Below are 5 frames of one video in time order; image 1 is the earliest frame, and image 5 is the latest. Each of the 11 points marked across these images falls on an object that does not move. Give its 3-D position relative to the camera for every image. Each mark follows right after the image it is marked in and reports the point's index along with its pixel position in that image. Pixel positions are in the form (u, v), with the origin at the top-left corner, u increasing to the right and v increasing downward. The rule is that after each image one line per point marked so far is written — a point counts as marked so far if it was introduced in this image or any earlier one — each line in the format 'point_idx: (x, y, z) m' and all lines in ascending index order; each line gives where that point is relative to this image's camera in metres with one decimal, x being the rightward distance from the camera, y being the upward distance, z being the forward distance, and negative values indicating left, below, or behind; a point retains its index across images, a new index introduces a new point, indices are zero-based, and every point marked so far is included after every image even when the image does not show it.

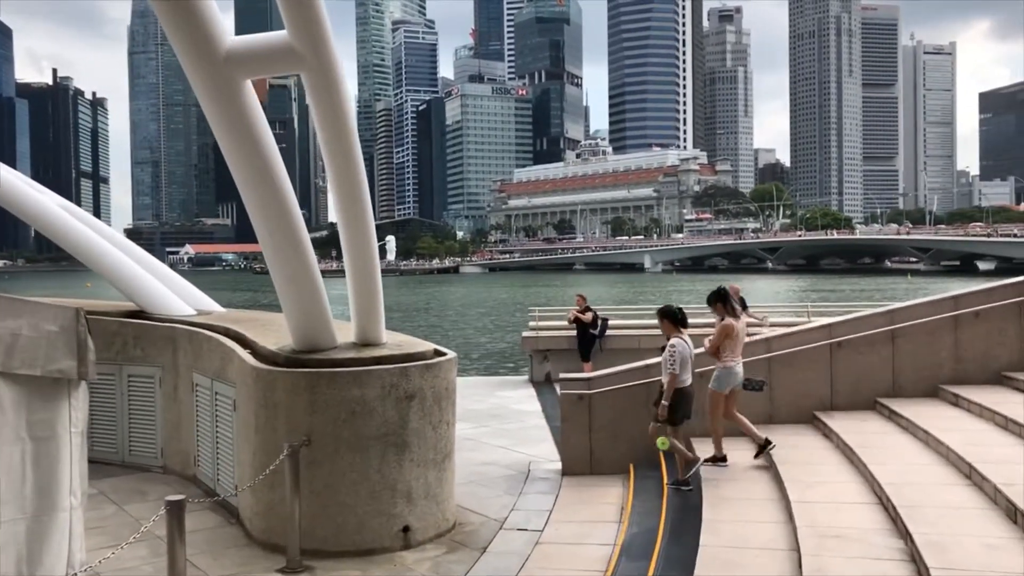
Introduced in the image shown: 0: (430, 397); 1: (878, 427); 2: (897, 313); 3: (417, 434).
0: (-0.6, -0.9, +7.4) m
1: (+3.3, -1.3, +8.3) m
2: (+4.0, -0.3, +9.4) m
3: (-0.7, -1.2, +7.2) m
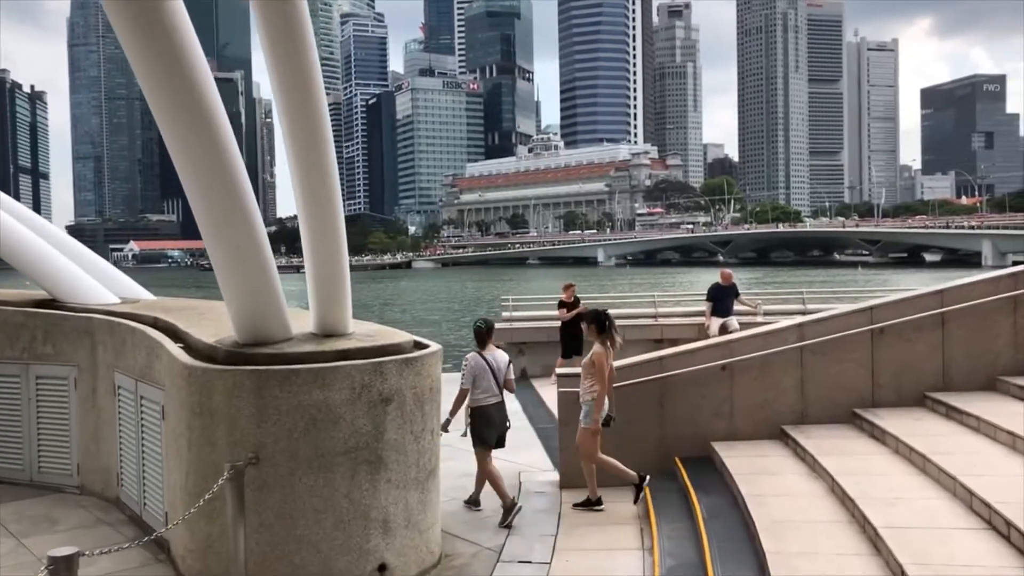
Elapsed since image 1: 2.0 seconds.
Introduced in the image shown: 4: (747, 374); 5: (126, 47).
0: (-0.6, -0.7, +6.0) m
1: (+3.3, -1.1, +7.0) m
2: (+3.9, 0.0, +8.1) m
3: (-0.7, -1.0, +5.7) m
4: (+2.0, -0.8, +8.0) m
5: (-2.1, +1.3, +4.8) m
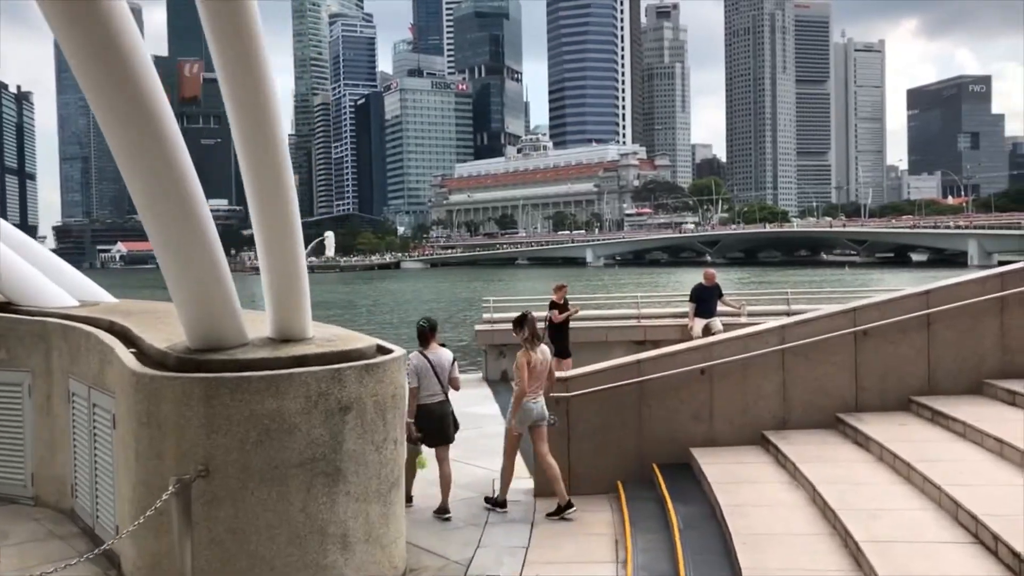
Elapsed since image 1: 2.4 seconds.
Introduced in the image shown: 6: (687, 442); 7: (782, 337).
0: (-0.8, -0.7, +5.7) m
1: (+3.1, -1.1, +6.8) m
2: (+3.6, -0.1, +7.9) m
3: (-0.9, -1.0, +5.4) m
4: (+1.8, -0.8, +7.8) m
5: (-2.3, +1.3, +4.6) m
6: (+1.5, -1.3, +7.8) m
7: (+2.3, -0.4, +7.8) m
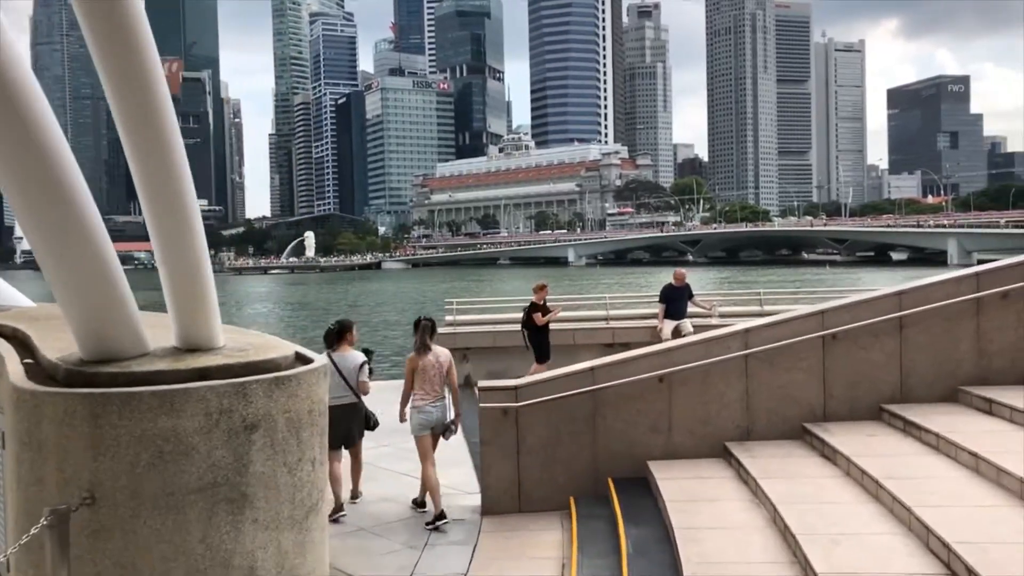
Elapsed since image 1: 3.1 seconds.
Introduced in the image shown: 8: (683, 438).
0: (-1.2, -0.7, +5.1) m
1: (+2.6, -1.1, +6.3) m
2: (+3.2, -0.1, +7.4) m
3: (-1.3, -1.0, +4.9) m
4: (+1.4, -0.8, +7.3) m
5: (-2.6, +1.2, +4.0) m
6: (+1.0, -1.3, +7.3) m
7: (+1.9, -0.4, +7.3) m
8: (+1.4, -1.2, +7.3) m
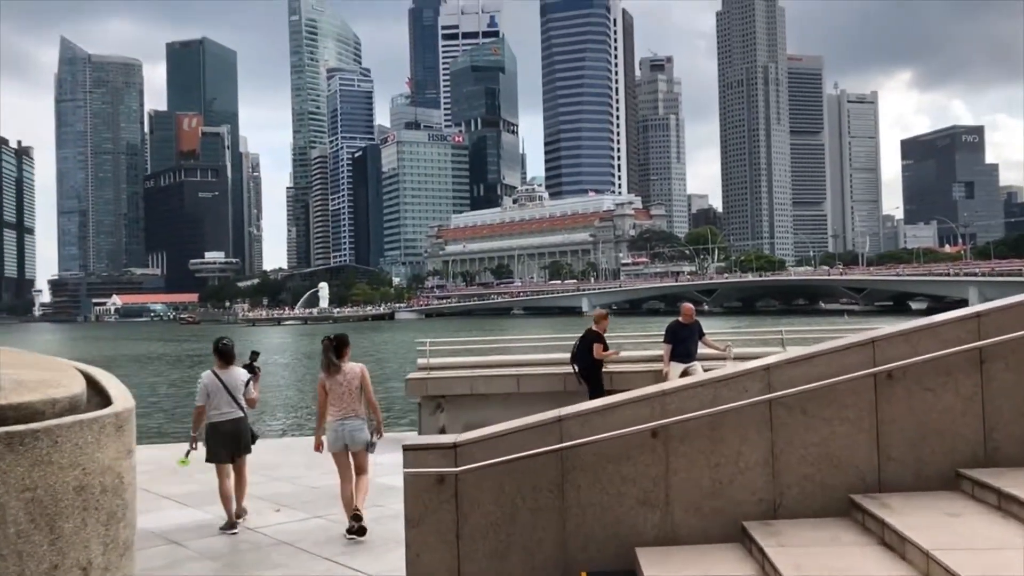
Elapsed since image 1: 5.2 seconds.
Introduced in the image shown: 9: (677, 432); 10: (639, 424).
0: (-1.6, -0.8, +3.2) m
1: (+2.3, -1.2, +4.3) m
2: (+2.8, -0.2, +5.5) m
3: (-1.7, -1.0, +2.9) m
4: (+1.0, -0.9, +5.3) m
5: (-3.1, +1.3, +2.2) m
6: (+0.7, -1.4, +5.3) m
7: (+1.5, -0.6, +5.4) m
8: (+1.0, -1.3, +5.3) m
9: (+1.0, -0.8, +5.3) m
10: (+0.7, -0.8, +5.4) m
